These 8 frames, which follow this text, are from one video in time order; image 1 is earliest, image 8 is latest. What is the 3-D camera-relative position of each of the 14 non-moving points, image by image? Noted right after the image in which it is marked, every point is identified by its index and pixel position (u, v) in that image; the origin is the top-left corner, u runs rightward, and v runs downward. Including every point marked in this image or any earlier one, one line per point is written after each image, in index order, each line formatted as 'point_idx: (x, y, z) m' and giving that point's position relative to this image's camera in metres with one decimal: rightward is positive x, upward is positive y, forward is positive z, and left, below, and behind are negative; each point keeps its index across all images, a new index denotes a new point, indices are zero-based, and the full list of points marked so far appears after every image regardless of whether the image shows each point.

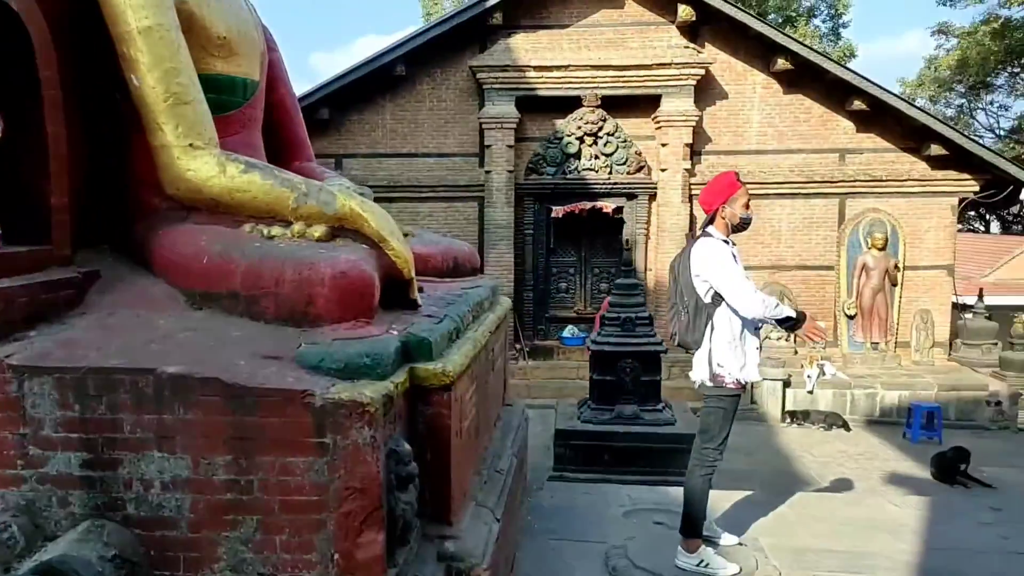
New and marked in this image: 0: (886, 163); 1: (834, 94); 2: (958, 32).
0: (+4.8, +1.6, +10.5) m
1: (+4.1, +2.5, +10.5) m
2: (+9.6, +5.6, +17.8) m
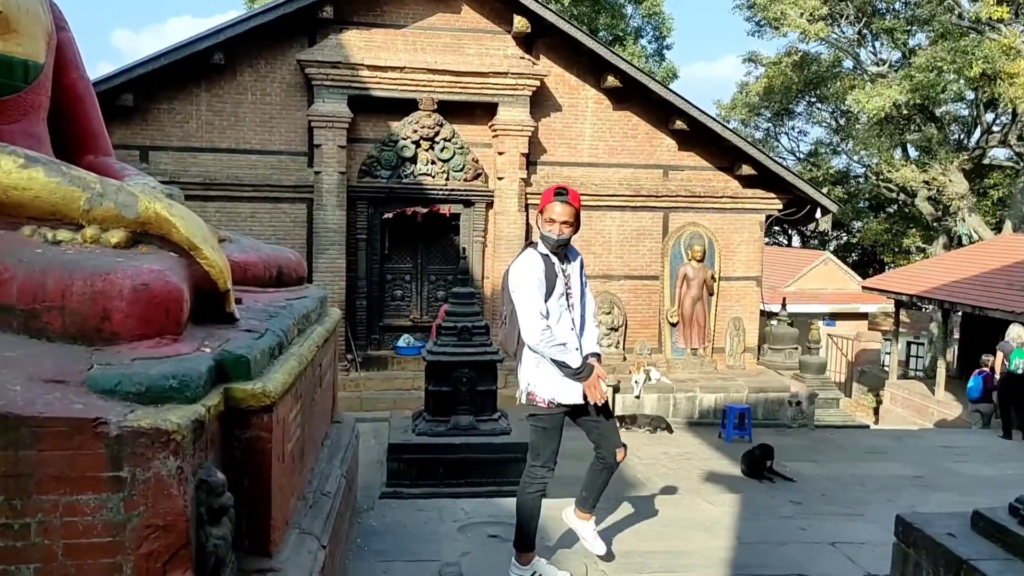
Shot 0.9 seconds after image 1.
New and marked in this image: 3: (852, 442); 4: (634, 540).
0: (+2.6, +1.5, +11.2) m
1: (+1.9, +2.4, +11.0) m
2: (+6.0, +5.4, +19.3) m
3: (+4.0, -1.9, +9.6) m
4: (+0.7, -1.4, +4.3) m
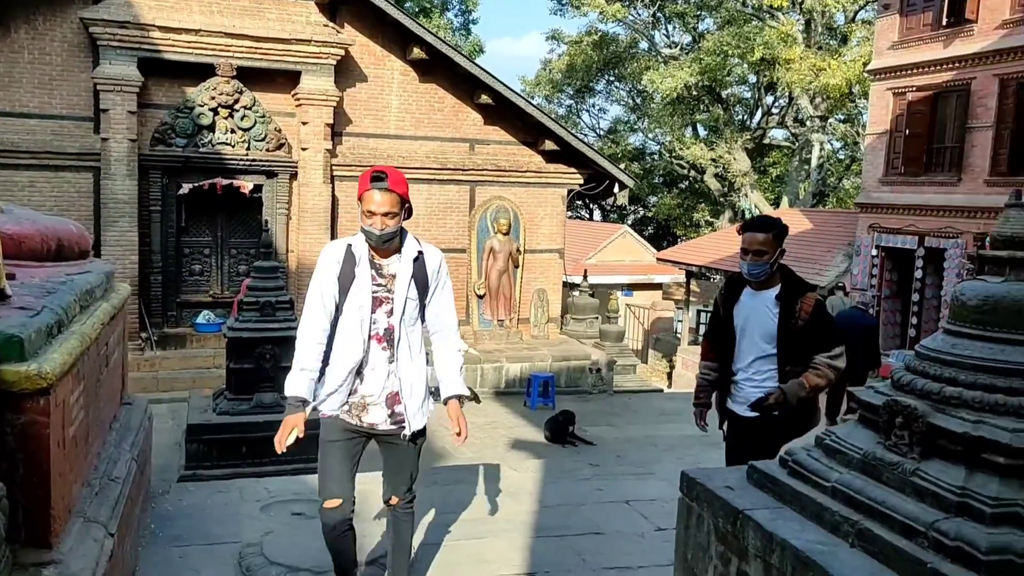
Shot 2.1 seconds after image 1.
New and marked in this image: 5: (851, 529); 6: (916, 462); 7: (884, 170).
0: (0.0, +1.9, +11.5) m
1: (-0.7, +2.7, +11.1) m
2: (+1.4, +6.0, +20.0) m
3: (+1.7, -1.6, +10.4) m
4: (-0.4, -1.2, +4.5) m
5: (+1.0, -0.7, +2.3) m
6: (+1.1, -0.5, +2.3) m
7: (+5.9, +1.9, +13.3) m
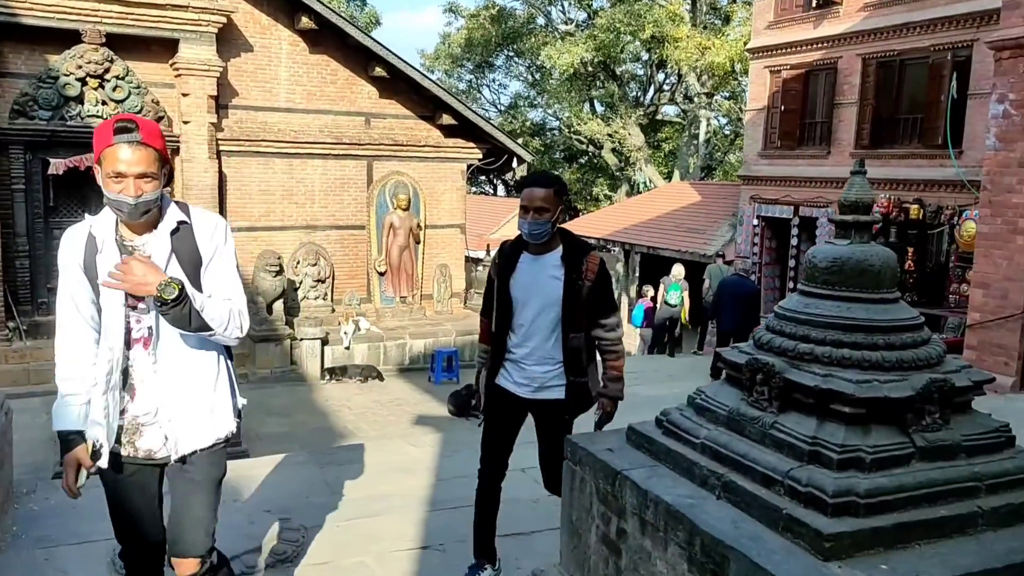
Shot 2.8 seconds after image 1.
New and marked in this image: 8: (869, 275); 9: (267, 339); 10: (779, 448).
0: (-1.5, +2.2, +11.3) m
1: (-2.1, +3.0, +10.9) m
2: (-1.2, +6.6, +19.9) m
3: (+0.4, -1.2, +10.6) m
4: (-0.9, -1.1, +4.4) m
5: (+0.6, -0.6, +2.4) m
6: (+0.8, -0.4, +2.5) m
7: (+4.2, +2.4, +13.8) m
8: (+1.1, 0.0, +2.5) m
9: (-2.8, -0.6, +9.7) m
10: (+0.8, -0.5, +2.4) m
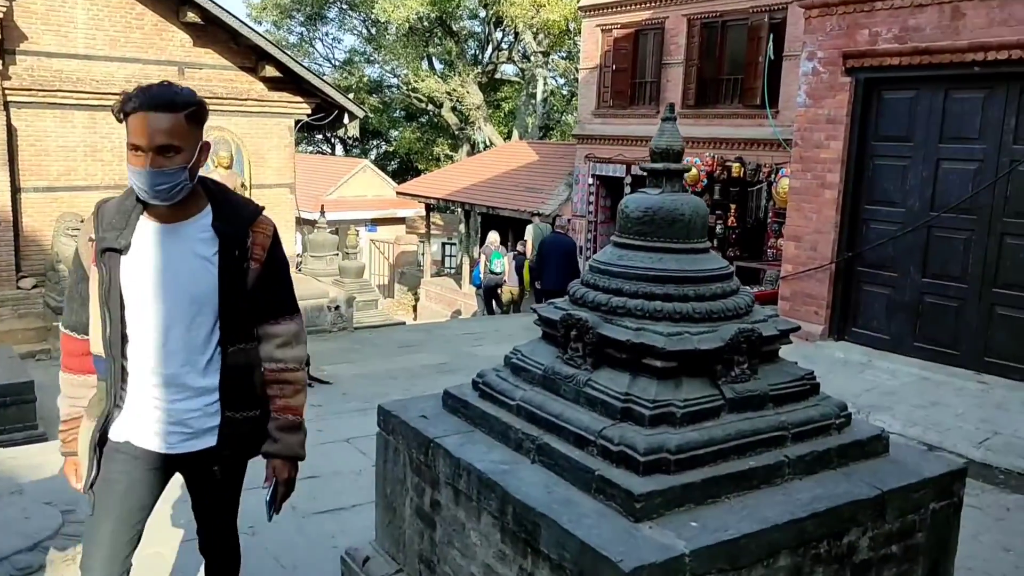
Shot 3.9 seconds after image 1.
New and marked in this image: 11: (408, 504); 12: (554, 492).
0: (-3.7, +2.7, +10.5) m
1: (-4.2, +3.5, +9.9) m
2: (-5.1, +7.5, +18.7) m
3: (-1.6, -0.7, +10.3) m
4: (-1.8, -0.9, +4.0) m
5: (+0.1, -0.4, +2.3) m
6: (+0.2, -0.2, +2.4) m
7: (+1.4, +3.1, +13.9) m
8: (+0.5, +0.2, +2.4) m
9: (-4.7, -0.2, +8.8) m
10: (+0.2, -0.3, +2.3) m
11: (-0.3, -0.7, +2.7) m
12: (+0.1, -0.5, +2.1) m
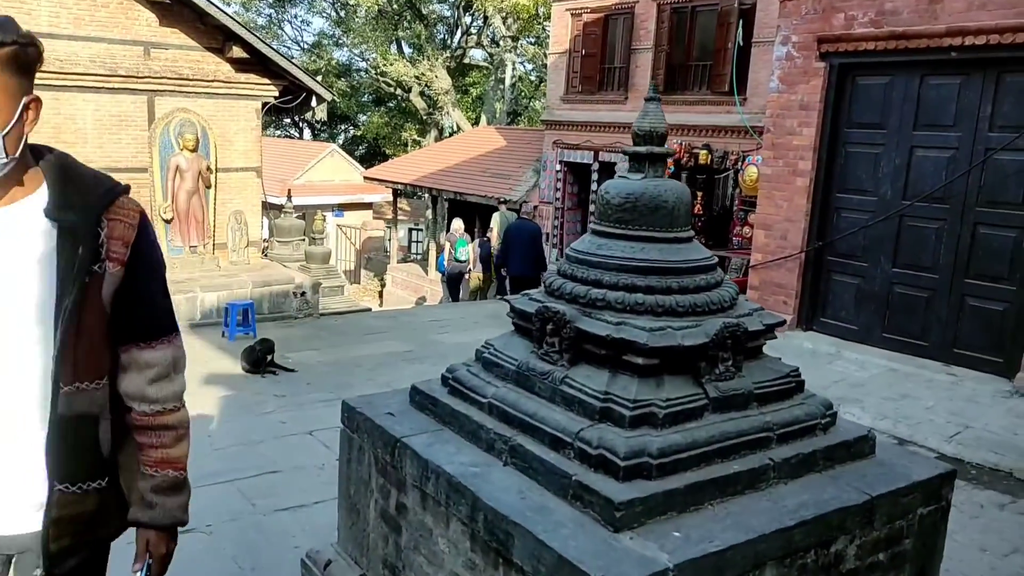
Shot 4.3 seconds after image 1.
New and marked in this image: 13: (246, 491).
0: (-4.1, +2.8, +10.2) m
1: (-4.6, +3.6, +9.6) m
2: (-5.7, +7.8, +18.3) m
3: (-2.0, -0.6, +10.1) m
4: (-2.0, -0.8, +3.8) m
5: (0.0, -0.4, +2.2) m
6: (+0.1, -0.2, +2.2) m
7: (+0.9, +3.3, +13.8) m
8: (+0.4, +0.2, +2.3) m
9: (-5.0, -0.1, +8.4) m
10: (+0.1, -0.3, +2.1) m
11: (-0.4, -0.7, +2.5) m
12: (0.0, -0.5, +2.0) m
13: (-1.2, -0.9, +3.7) m
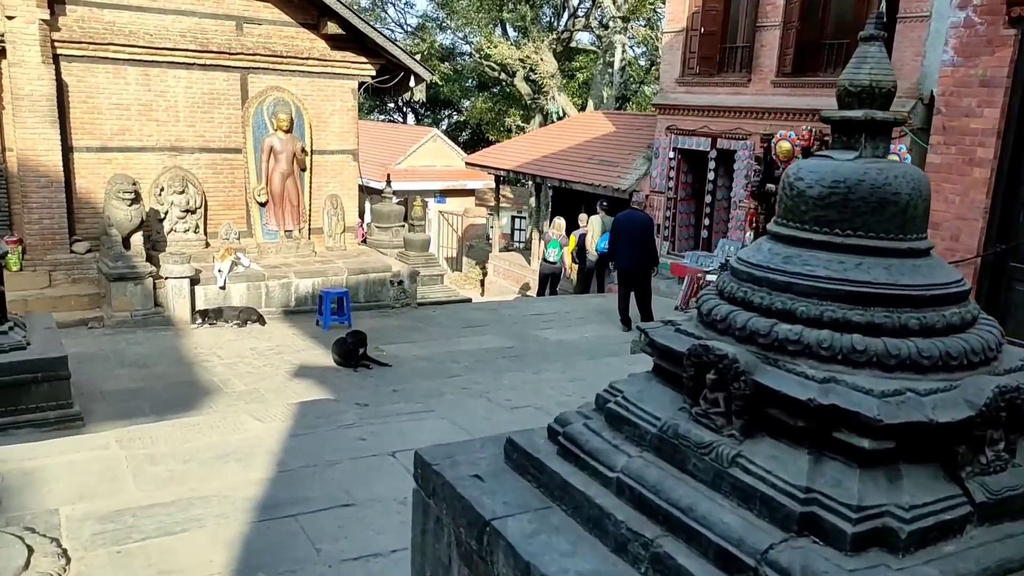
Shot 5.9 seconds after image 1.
0: (-2.7, +3.0, +9.8) m
1: (-3.3, +3.8, +9.3) m
2: (-3.3, +8.1, +18.0) m
3: (-0.8, -0.5, +9.6) m
4: (-1.5, -0.8, +3.3) m
5: (+0.2, -0.5, +1.5) m
6: (+0.4, -0.3, +1.5) m
7: (+2.7, +3.4, +12.8) m
8: (+0.7, +0.1, +1.5) m
9: (-3.9, +0.1, +8.3) m
10: (+0.4, -0.4, +1.4) m
11: (-0.1, -0.7, +1.9) m
12: (+0.3, -0.6, +1.3) m
13: (-0.8, -0.9, +3.1) m
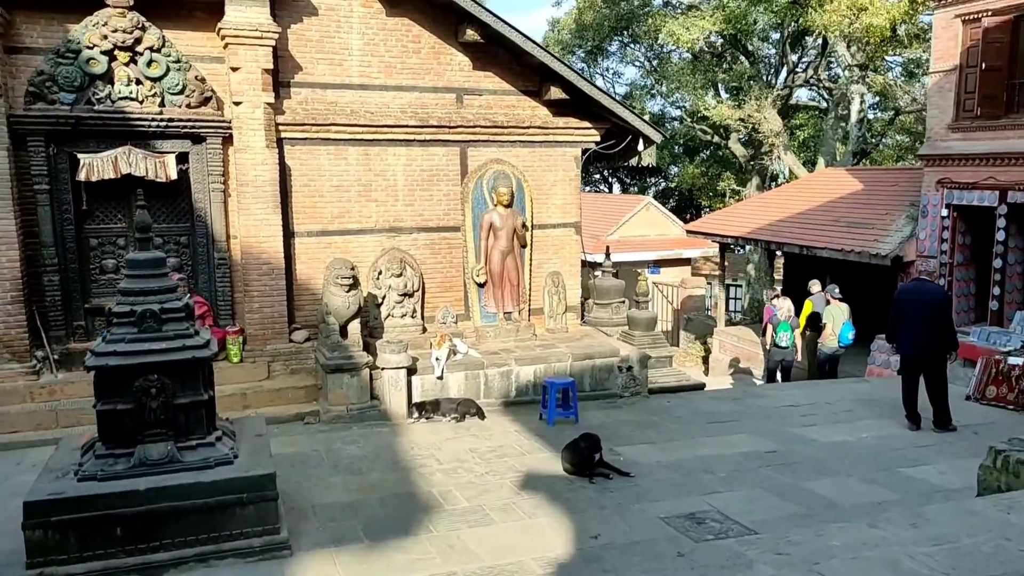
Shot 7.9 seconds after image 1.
0: (-0.1, +2.0, +9.1) m
1: (-0.7, +2.9, +8.7) m
2: (+1.4, +6.5, +17.5) m
3: (+1.8, -1.4, +8.1) m
4: (-0.5, -1.2, +2.2) m
5: (+0.8, -0.7, 0.0) m
6: (+1.0, -0.5, 0.0) m
7: (+5.9, +2.3, +10.7) m
8: (+1.3, -0.1, 0.0) m
9: (-1.6, -0.8, +7.6) m
10: (+0.9, -0.6, -0.1) m
11: (+0.5, -1.0, +0.4) m
12: (+0.8, -0.8, -0.2) m
13: (+0.2, -1.3, +1.8) m
